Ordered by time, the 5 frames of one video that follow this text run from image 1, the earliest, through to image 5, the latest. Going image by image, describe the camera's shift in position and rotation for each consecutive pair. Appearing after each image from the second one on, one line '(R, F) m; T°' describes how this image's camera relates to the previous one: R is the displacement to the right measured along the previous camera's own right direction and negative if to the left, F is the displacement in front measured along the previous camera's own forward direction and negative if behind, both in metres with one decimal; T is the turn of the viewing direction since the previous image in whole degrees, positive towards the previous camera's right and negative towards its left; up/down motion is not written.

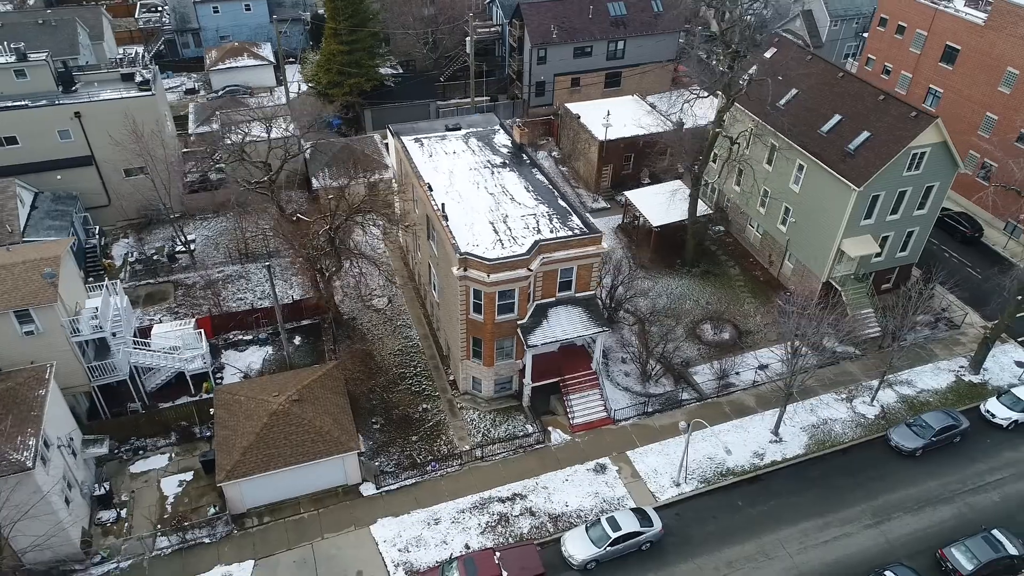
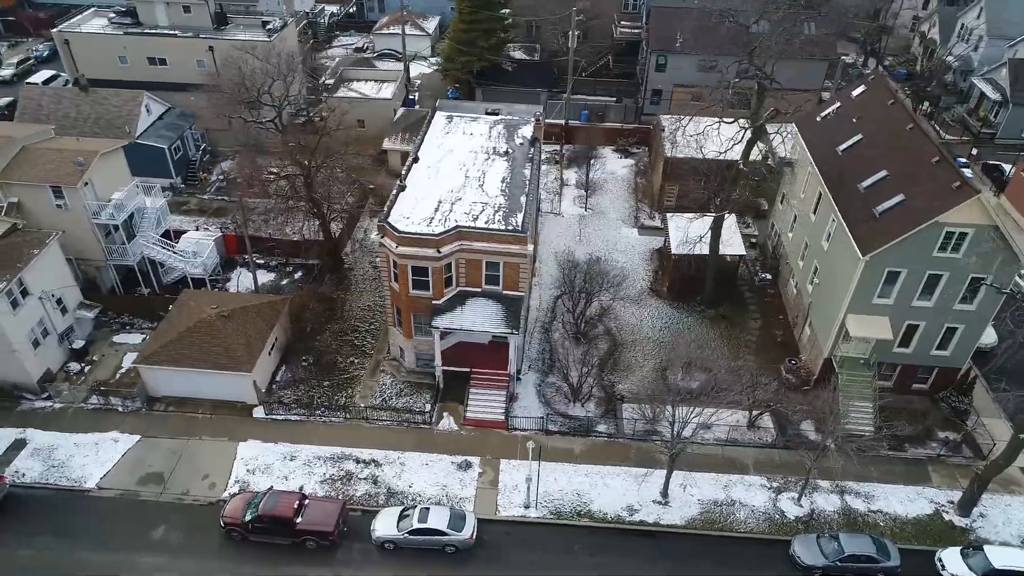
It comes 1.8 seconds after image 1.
(+11.5, +2.0) m; -19°
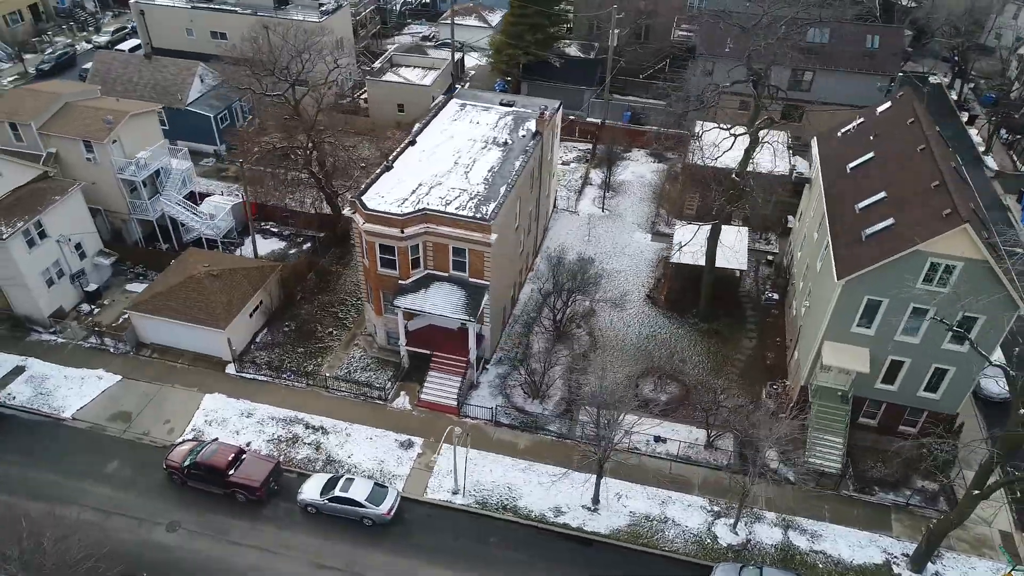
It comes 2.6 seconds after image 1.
(+5.1, +0.4) m; -8°
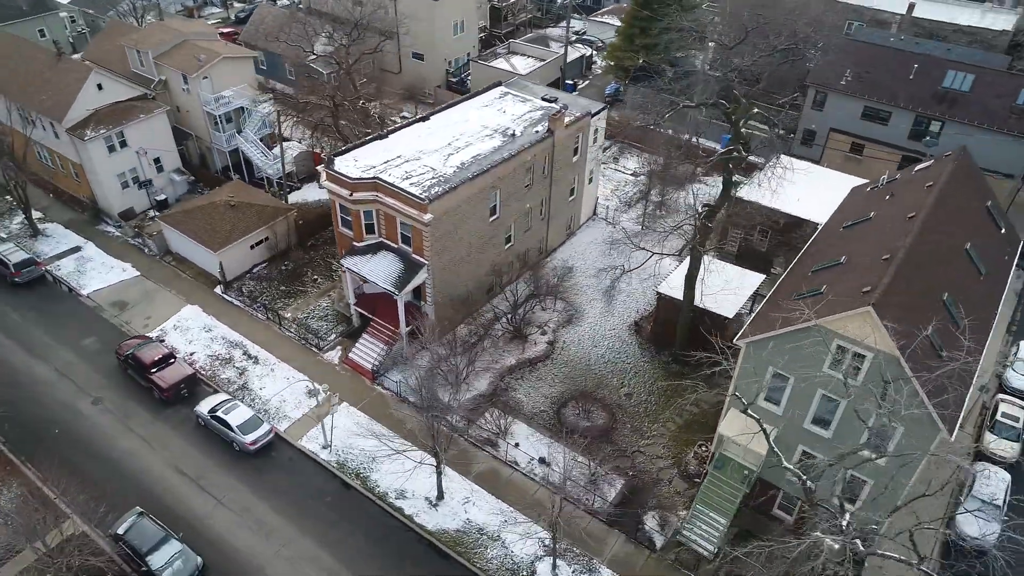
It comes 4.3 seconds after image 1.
(+10.6, +2.0) m; -17°
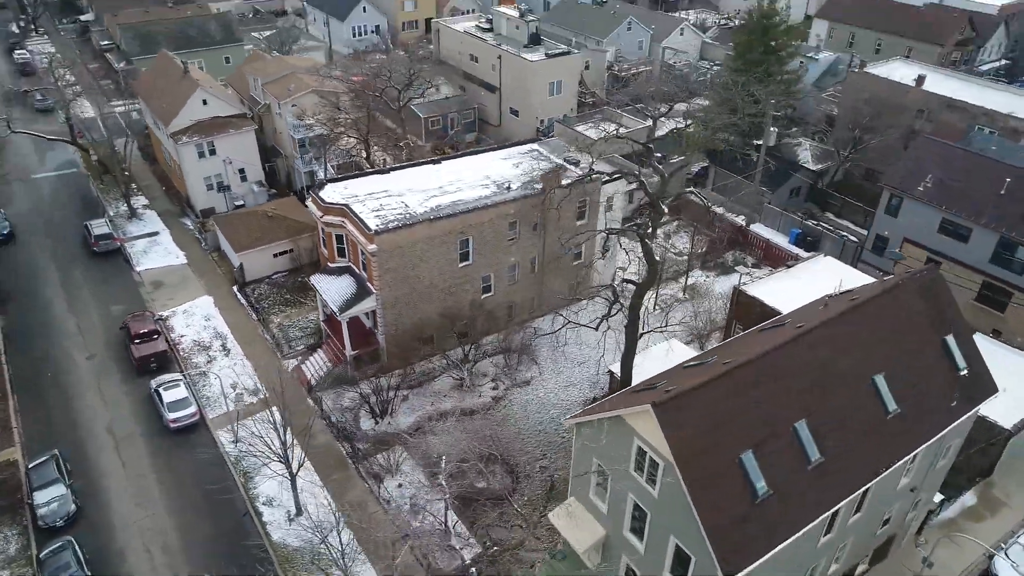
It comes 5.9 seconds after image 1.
(+9.9, +1.6) m; -16°
